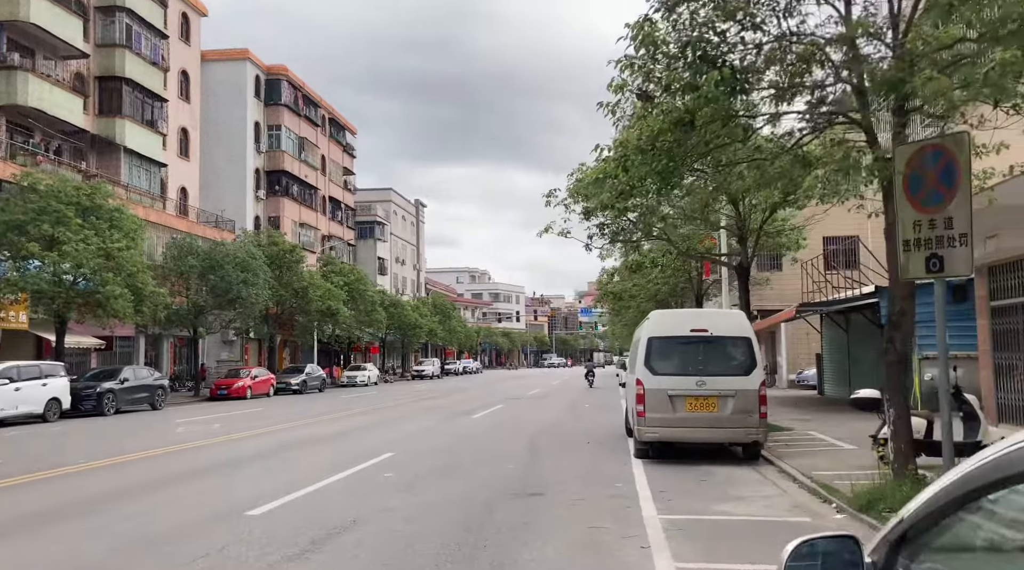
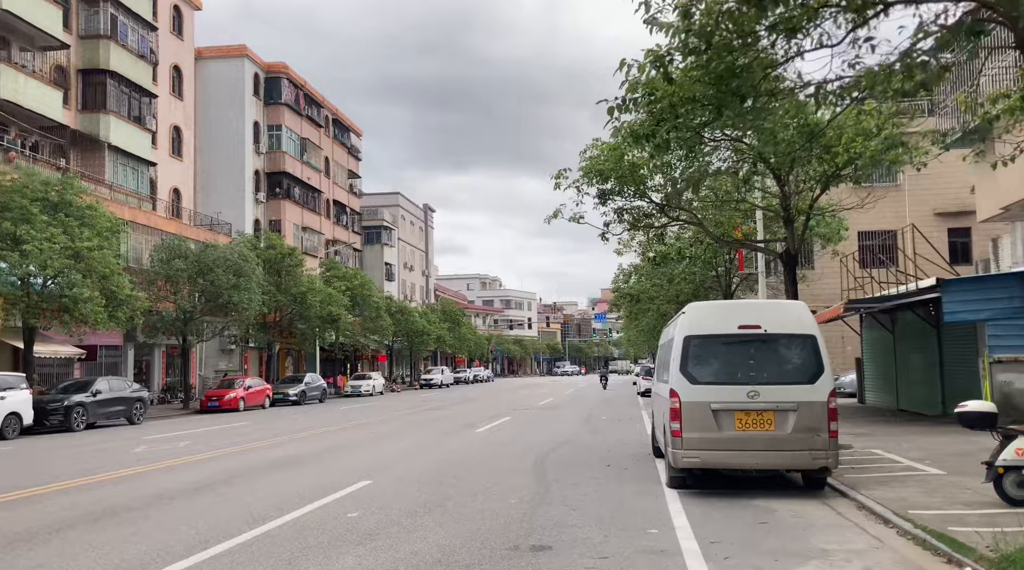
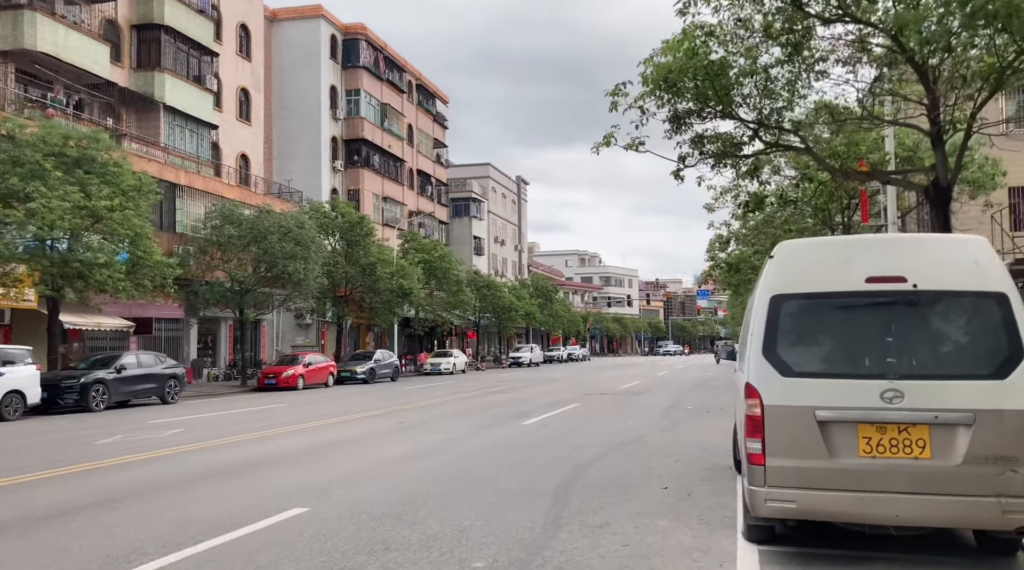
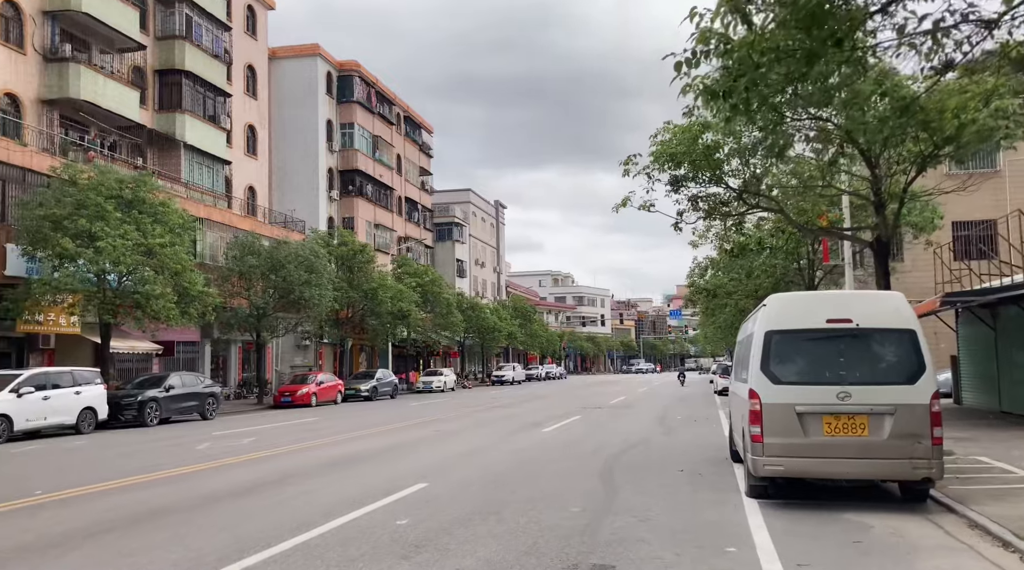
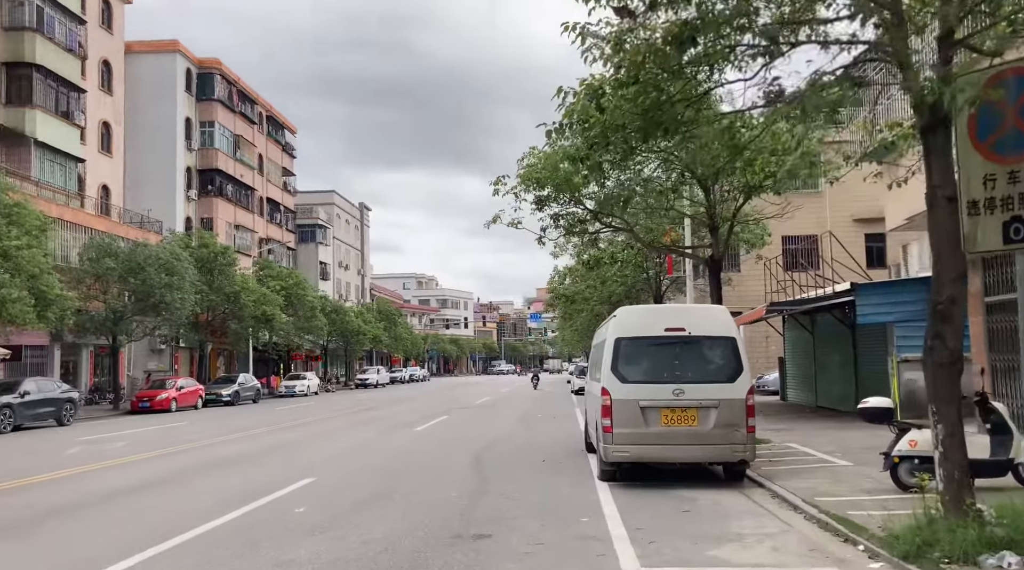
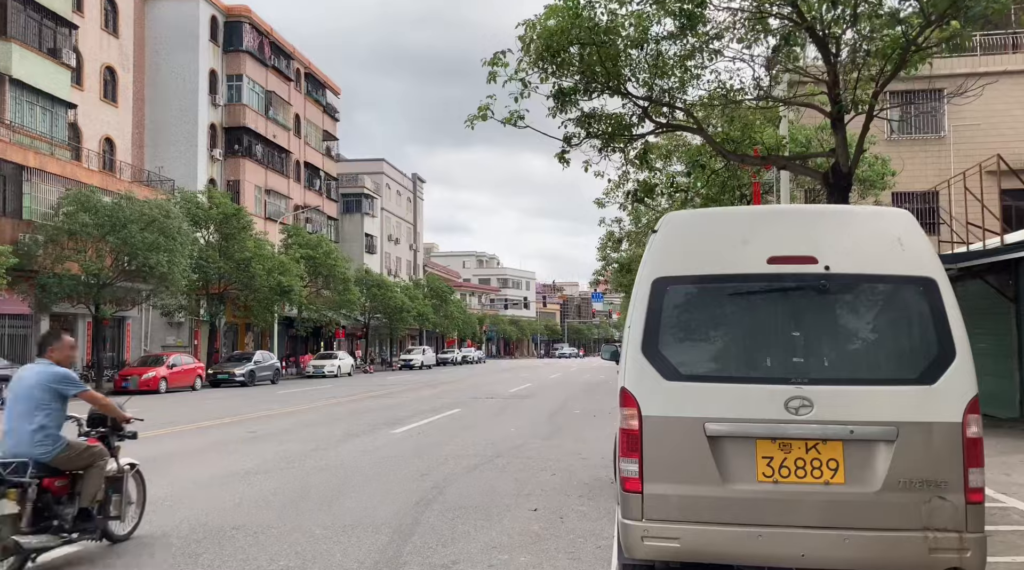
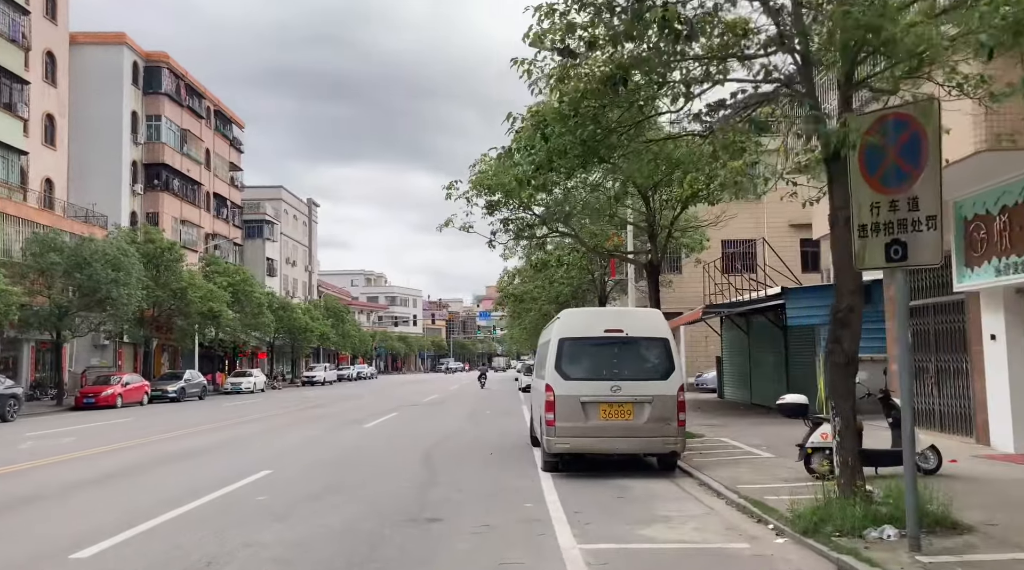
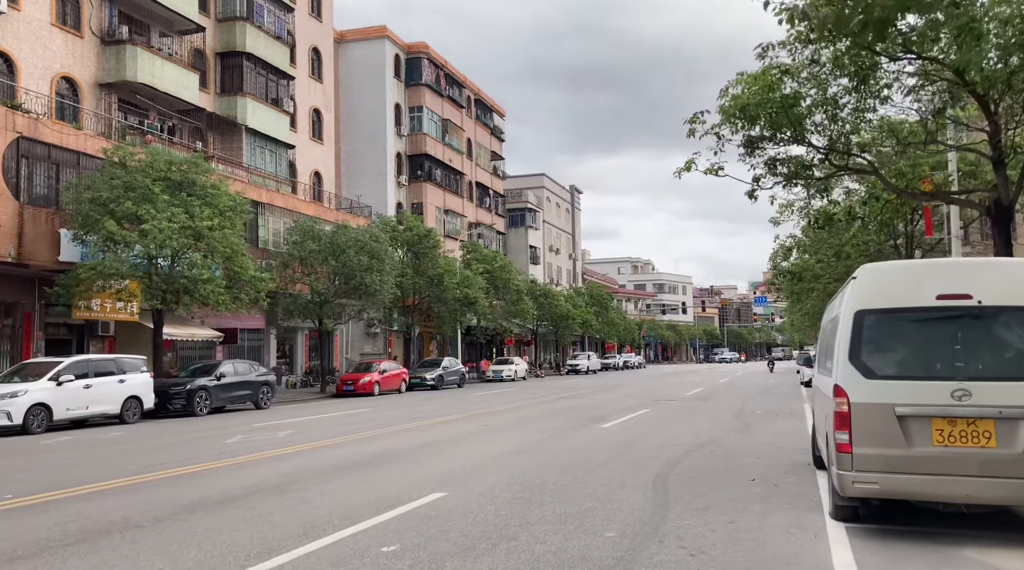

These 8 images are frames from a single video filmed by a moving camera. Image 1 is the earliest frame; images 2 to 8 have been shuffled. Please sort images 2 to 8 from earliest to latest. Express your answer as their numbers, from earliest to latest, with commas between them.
7, 5, 2, 4, 8, 3, 6
